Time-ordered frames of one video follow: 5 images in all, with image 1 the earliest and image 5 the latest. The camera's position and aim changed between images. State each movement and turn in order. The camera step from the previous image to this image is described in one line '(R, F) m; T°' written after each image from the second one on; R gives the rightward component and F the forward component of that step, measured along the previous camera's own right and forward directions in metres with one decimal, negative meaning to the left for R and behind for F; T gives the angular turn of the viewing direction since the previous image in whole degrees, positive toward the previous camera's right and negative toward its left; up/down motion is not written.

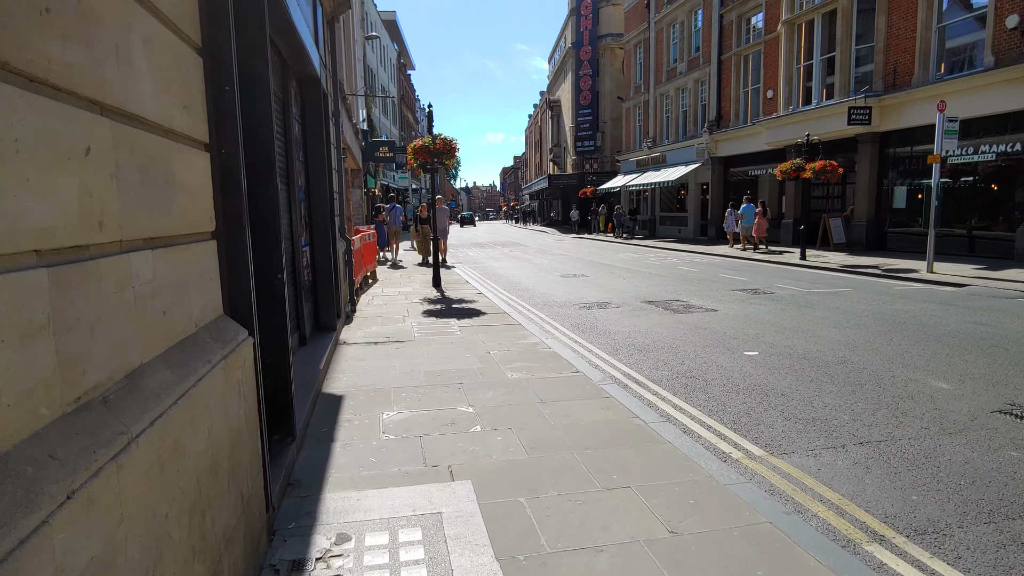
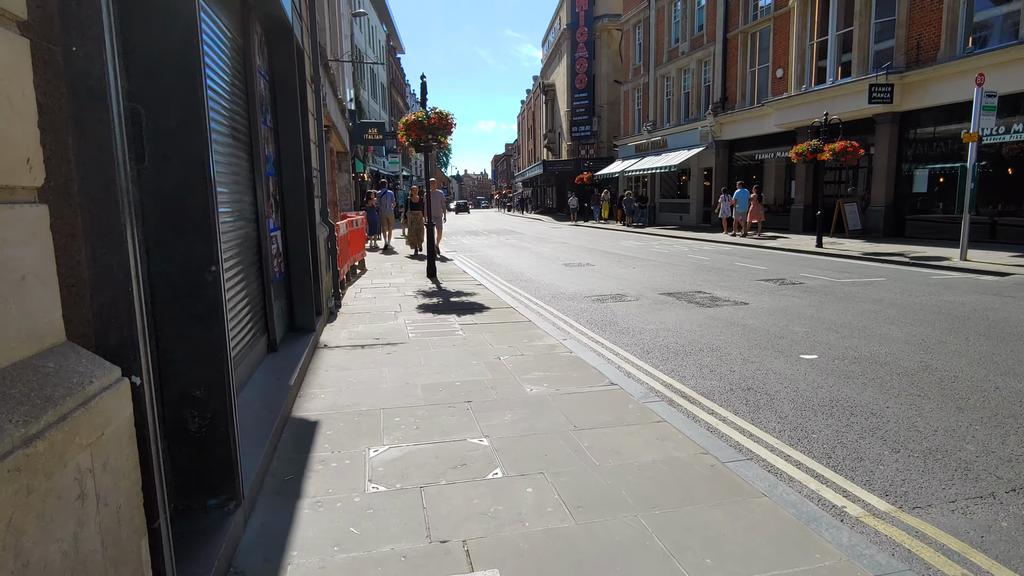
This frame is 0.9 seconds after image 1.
(-0.2, +1.1) m; +1°
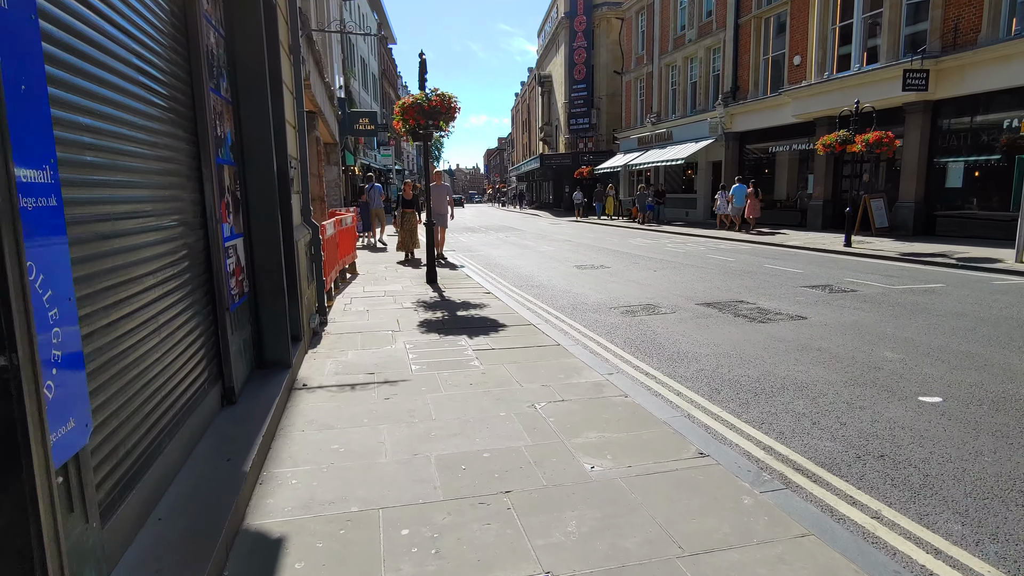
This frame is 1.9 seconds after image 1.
(-0.3, +1.4) m; +1°
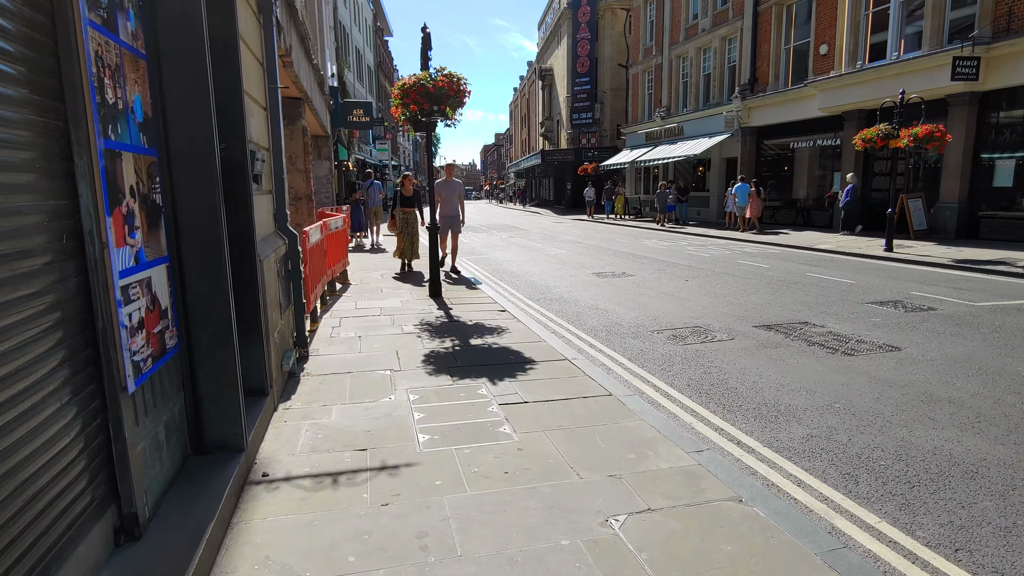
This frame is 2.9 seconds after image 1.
(-0.3, +1.5) m; 0°
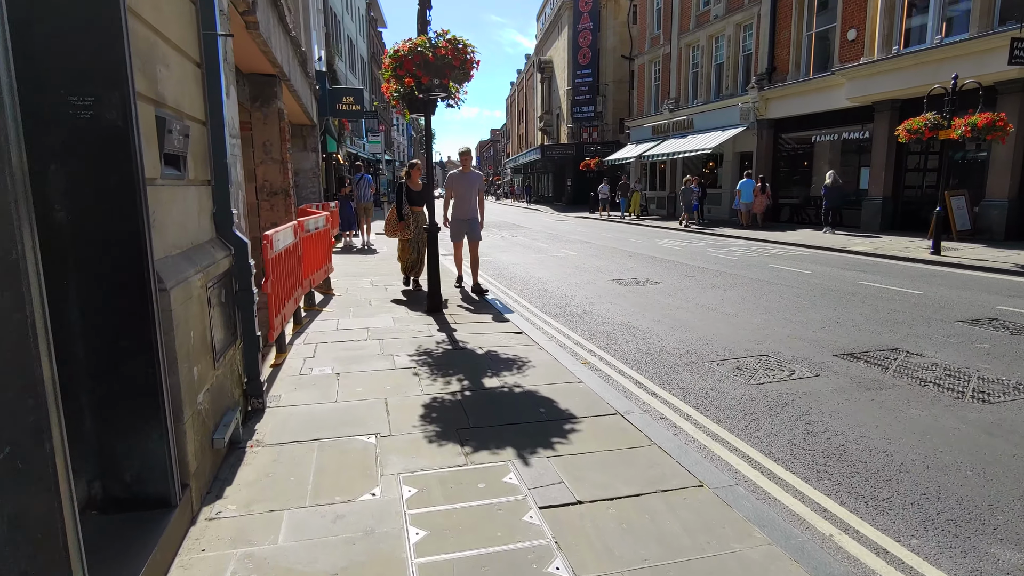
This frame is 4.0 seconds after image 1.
(-0.3, +1.5) m; +1°
